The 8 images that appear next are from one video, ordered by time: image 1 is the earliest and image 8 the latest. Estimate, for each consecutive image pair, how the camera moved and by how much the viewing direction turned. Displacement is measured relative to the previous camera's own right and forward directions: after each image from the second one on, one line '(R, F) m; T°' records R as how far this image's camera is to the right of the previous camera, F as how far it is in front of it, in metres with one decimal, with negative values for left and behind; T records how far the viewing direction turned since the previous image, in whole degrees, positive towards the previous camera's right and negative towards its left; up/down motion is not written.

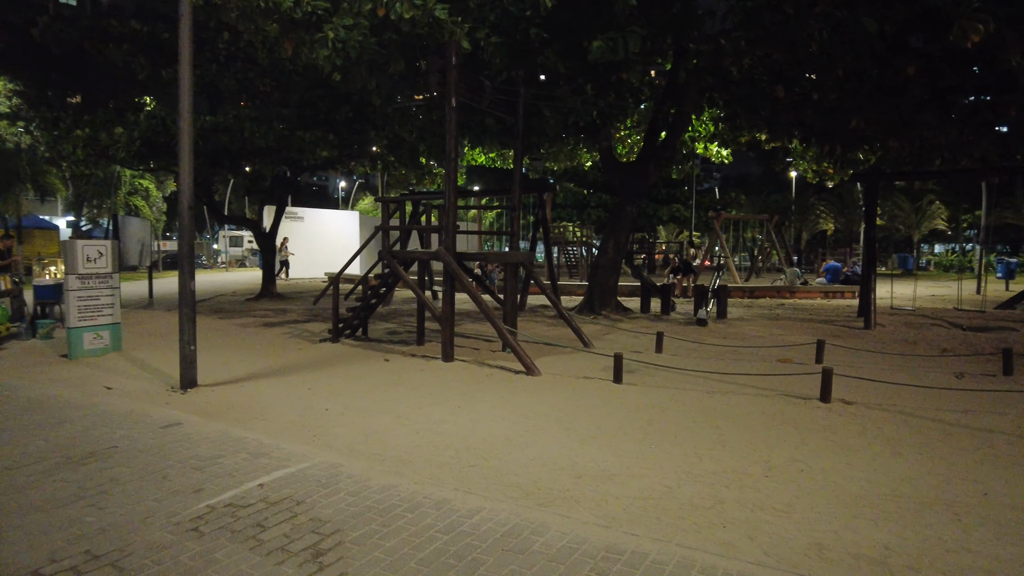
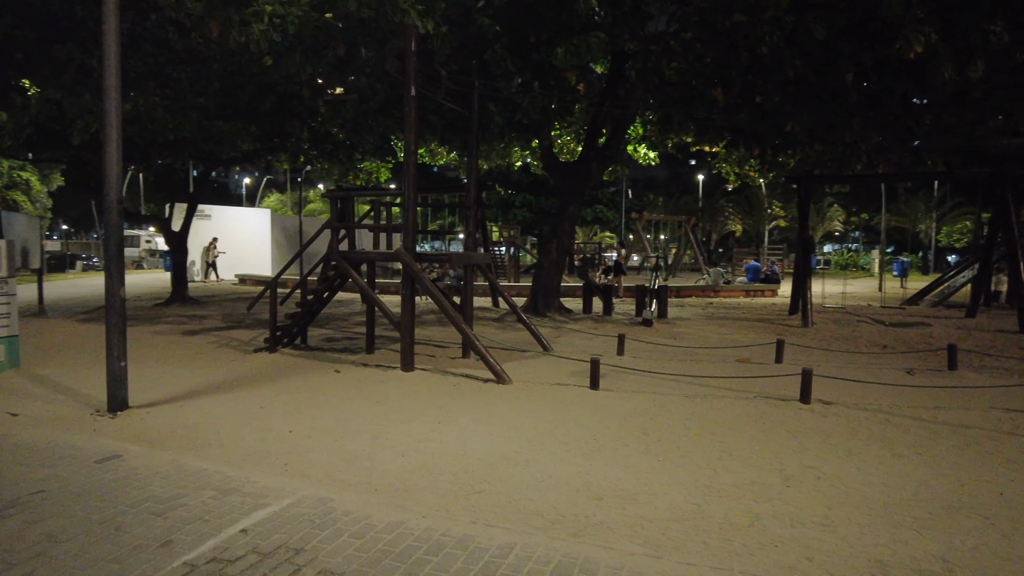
(-0.8, +0.6) m; +8°
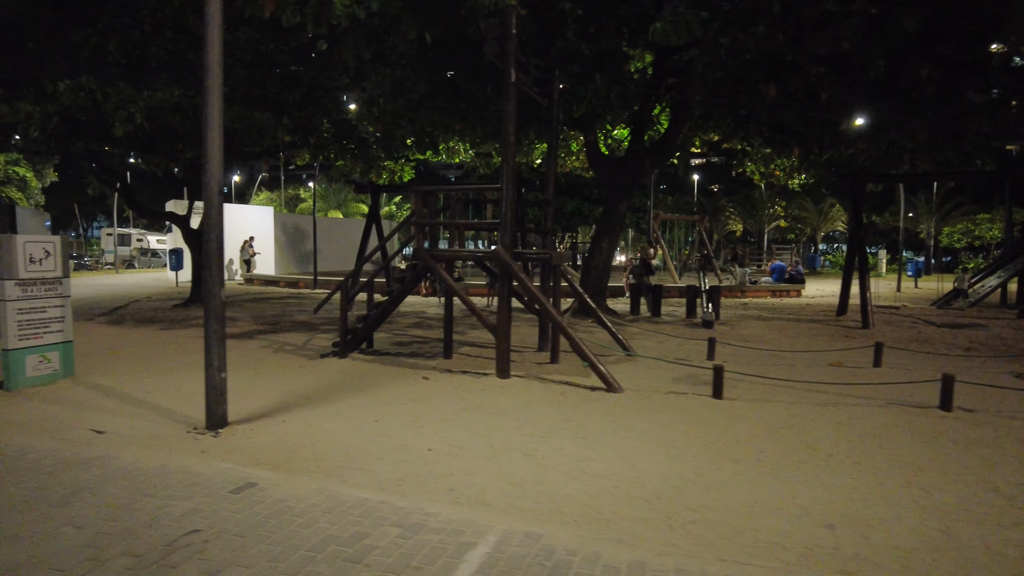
(-1.7, +0.7) m; +2°
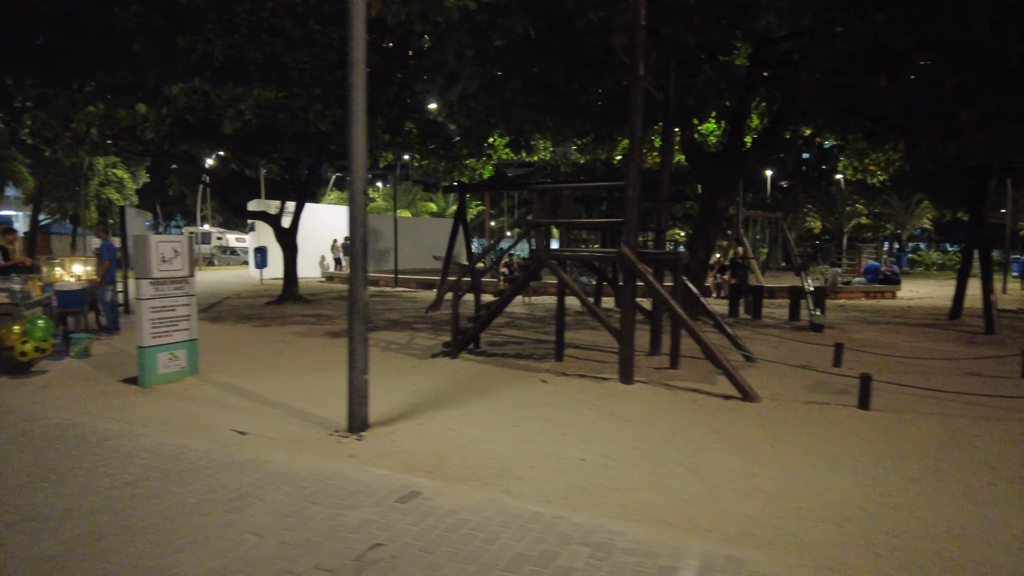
(-0.9, +0.2) m; -5°
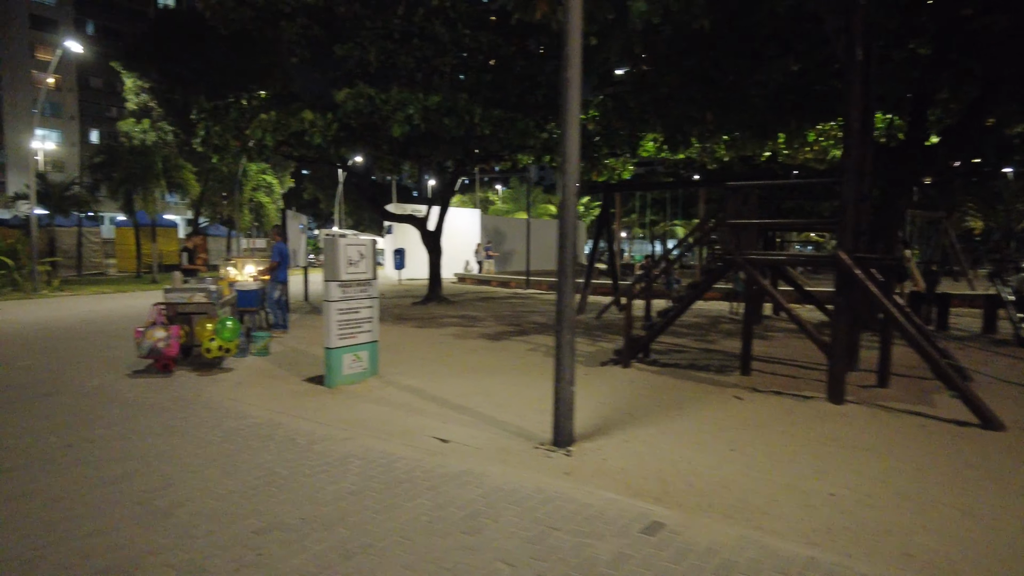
(-0.9, +0.4) m; -9°
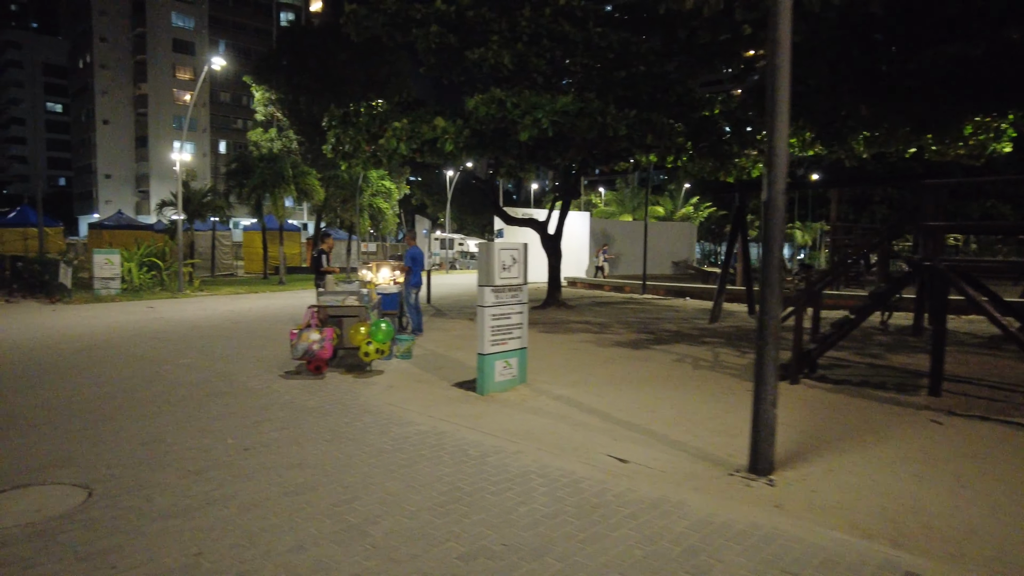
(-0.8, +0.4) m; -8°
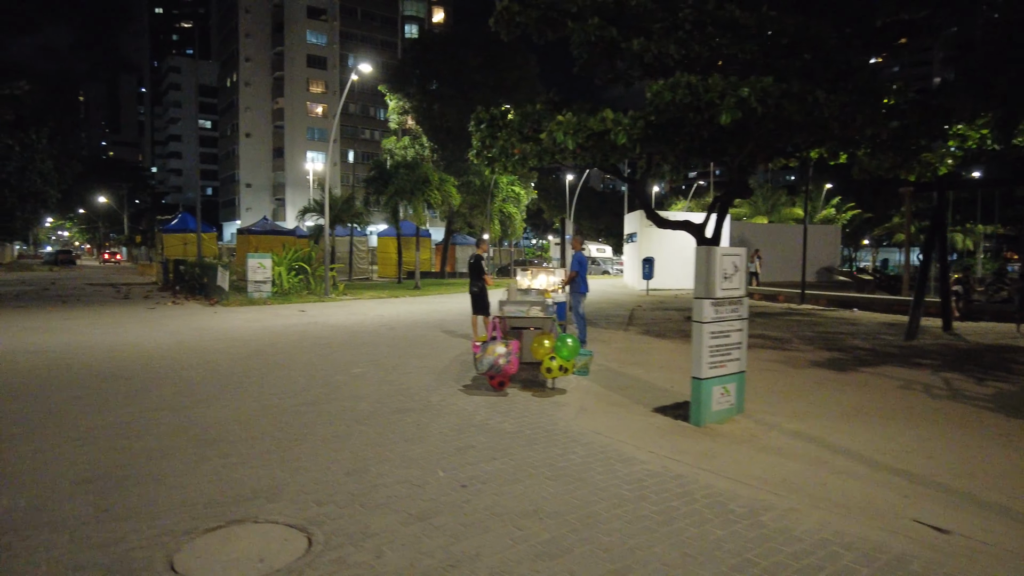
(-1.1, +0.9) m; -9°
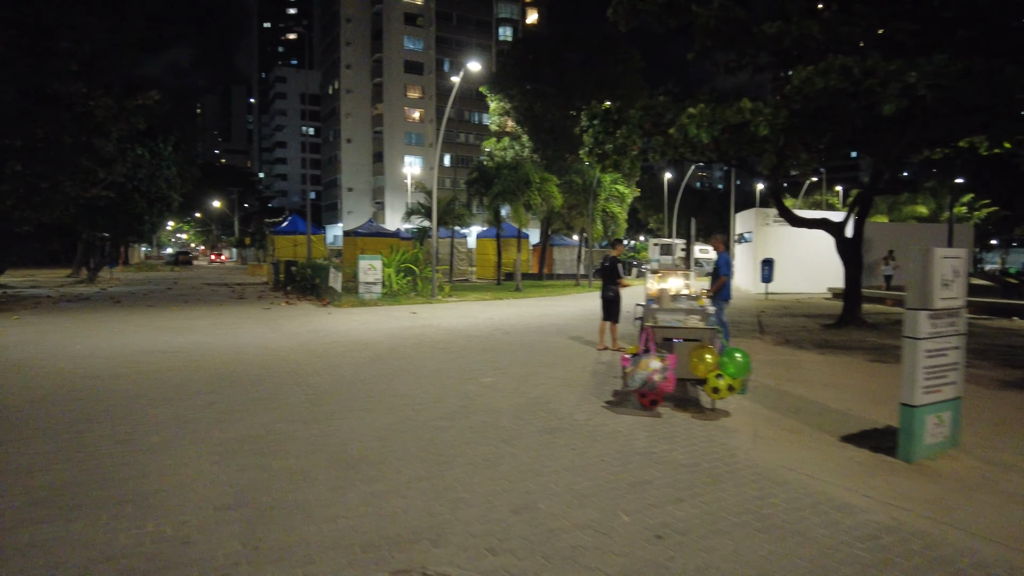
(-0.7, +0.7) m; -8°
